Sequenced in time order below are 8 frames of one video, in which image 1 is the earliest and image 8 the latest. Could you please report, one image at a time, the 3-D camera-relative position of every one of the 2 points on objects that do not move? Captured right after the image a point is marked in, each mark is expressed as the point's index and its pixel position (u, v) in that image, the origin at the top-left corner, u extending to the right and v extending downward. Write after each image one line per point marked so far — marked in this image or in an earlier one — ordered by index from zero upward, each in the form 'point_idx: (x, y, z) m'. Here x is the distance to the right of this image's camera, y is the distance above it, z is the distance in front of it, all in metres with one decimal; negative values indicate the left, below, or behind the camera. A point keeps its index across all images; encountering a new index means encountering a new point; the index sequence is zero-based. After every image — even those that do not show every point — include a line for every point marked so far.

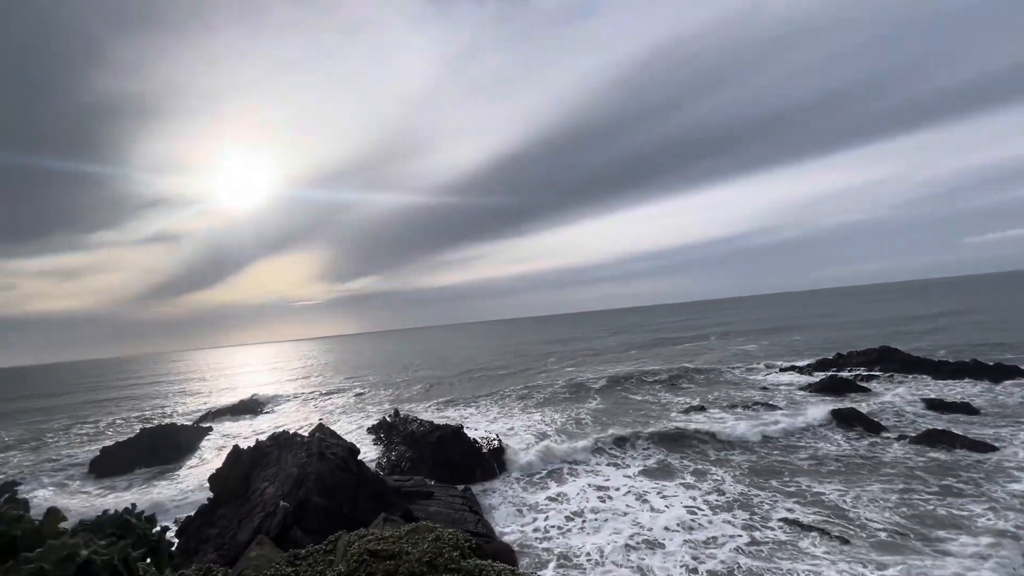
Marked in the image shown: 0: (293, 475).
0: (-8.1, -7.0, +16.5) m
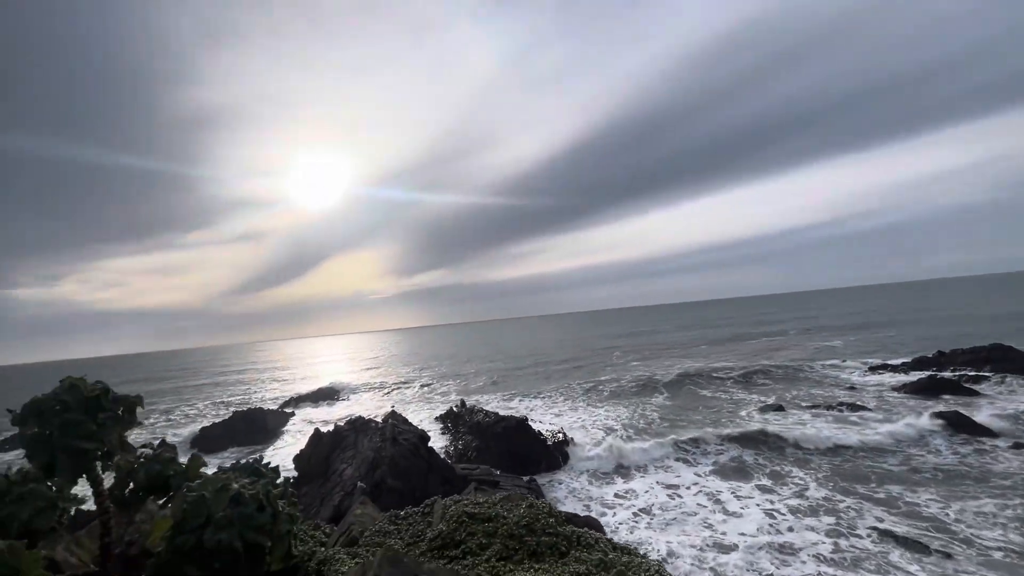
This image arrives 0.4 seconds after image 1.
0: (-5.4, -6.5, +17.5) m
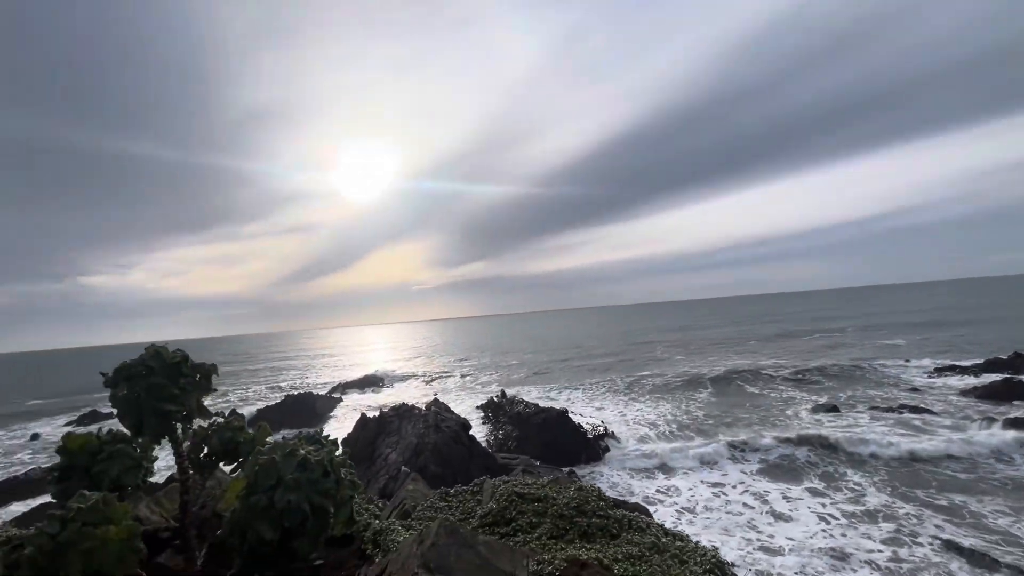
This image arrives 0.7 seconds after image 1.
0: (-3.8, -6.0, +18.0) m
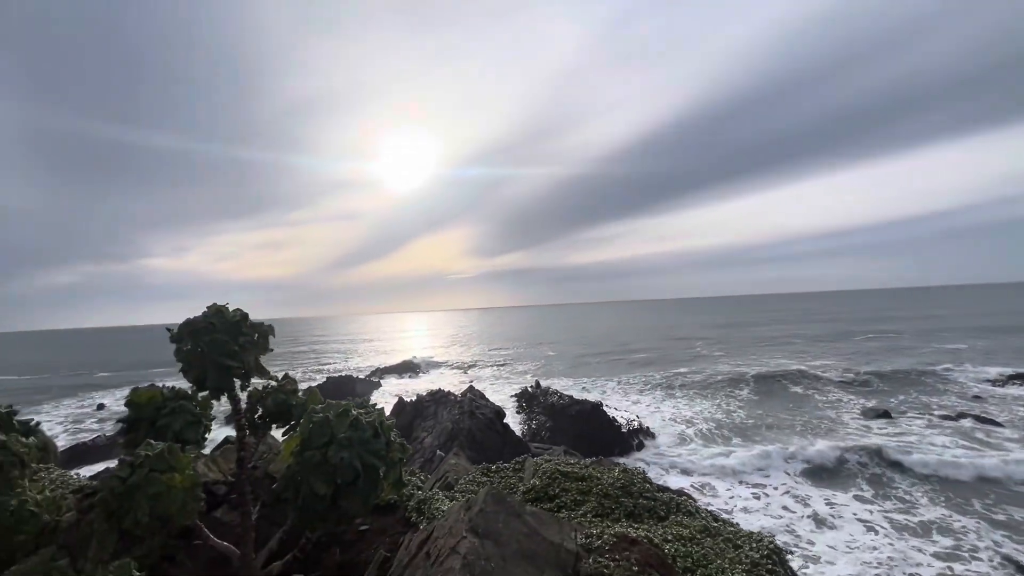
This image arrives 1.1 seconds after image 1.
0: (-2.5, -5.4, +18.2) m
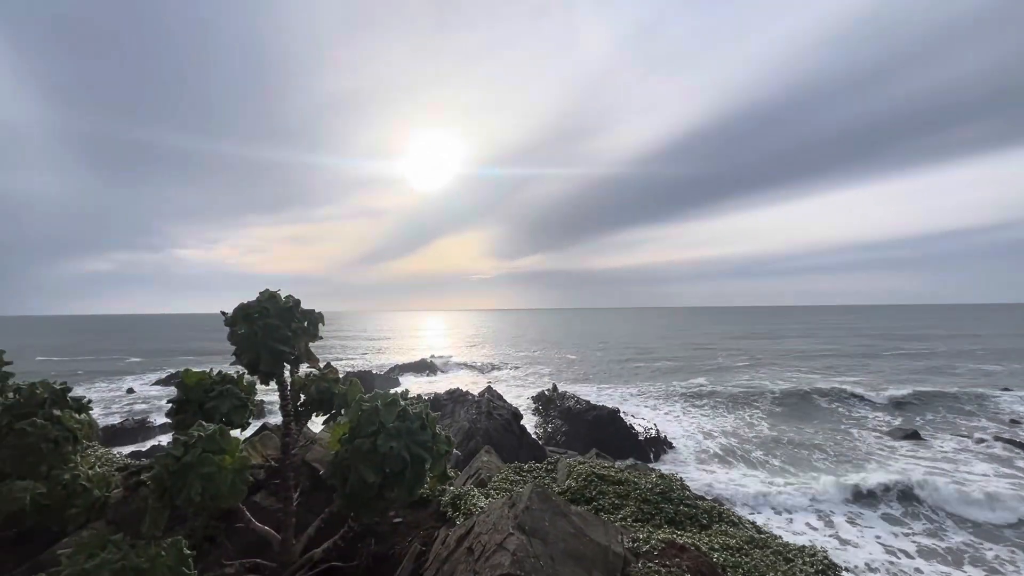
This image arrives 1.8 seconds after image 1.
0: (-1.6, -5.4, +18.3) m
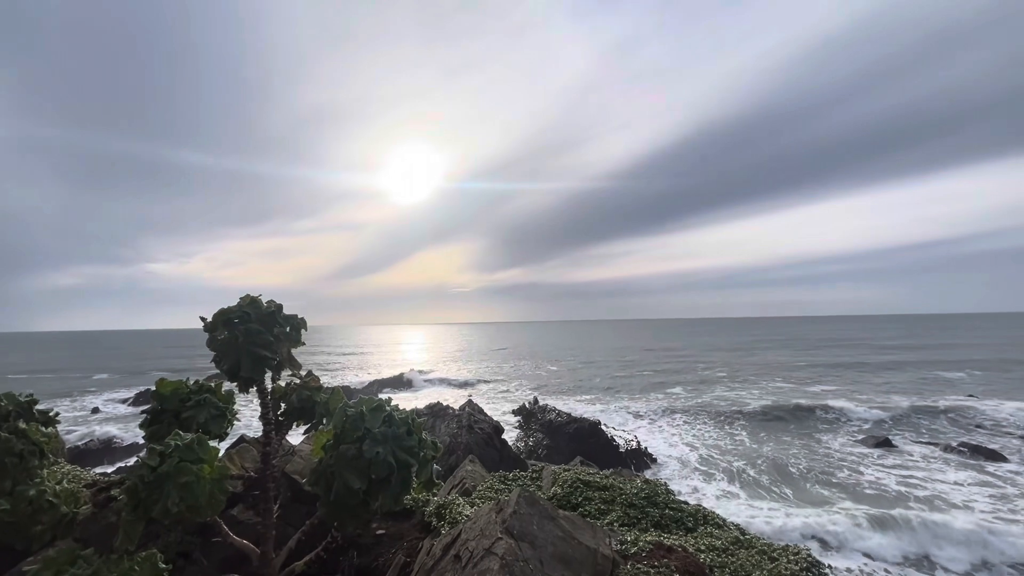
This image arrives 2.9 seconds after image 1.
0: (-2.3, -5.8, +18.0) m
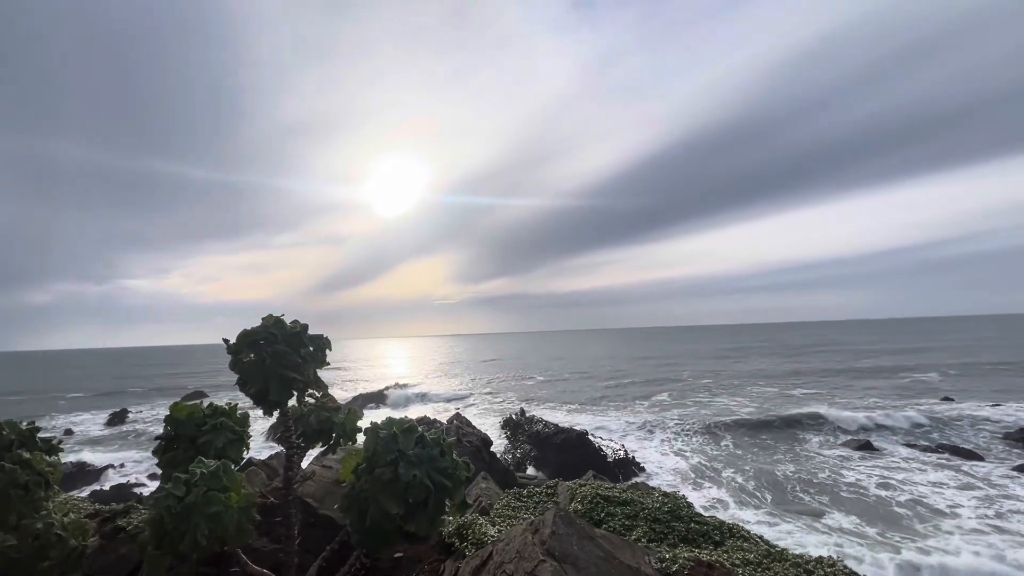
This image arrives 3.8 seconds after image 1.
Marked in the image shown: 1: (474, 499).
0: (-2.5, -6.3, +17.8) m
1: (-0.5, -2.8, +6.3) m
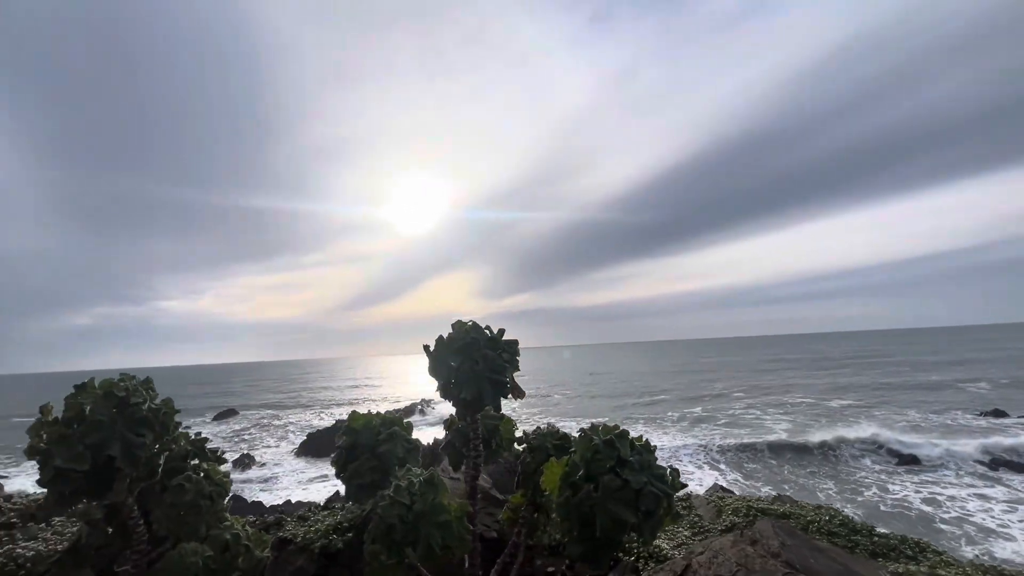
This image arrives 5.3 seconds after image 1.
0: (-0.2, -6.8, +17.6) m
1: (+1.2, -2.9, +6.1) m
